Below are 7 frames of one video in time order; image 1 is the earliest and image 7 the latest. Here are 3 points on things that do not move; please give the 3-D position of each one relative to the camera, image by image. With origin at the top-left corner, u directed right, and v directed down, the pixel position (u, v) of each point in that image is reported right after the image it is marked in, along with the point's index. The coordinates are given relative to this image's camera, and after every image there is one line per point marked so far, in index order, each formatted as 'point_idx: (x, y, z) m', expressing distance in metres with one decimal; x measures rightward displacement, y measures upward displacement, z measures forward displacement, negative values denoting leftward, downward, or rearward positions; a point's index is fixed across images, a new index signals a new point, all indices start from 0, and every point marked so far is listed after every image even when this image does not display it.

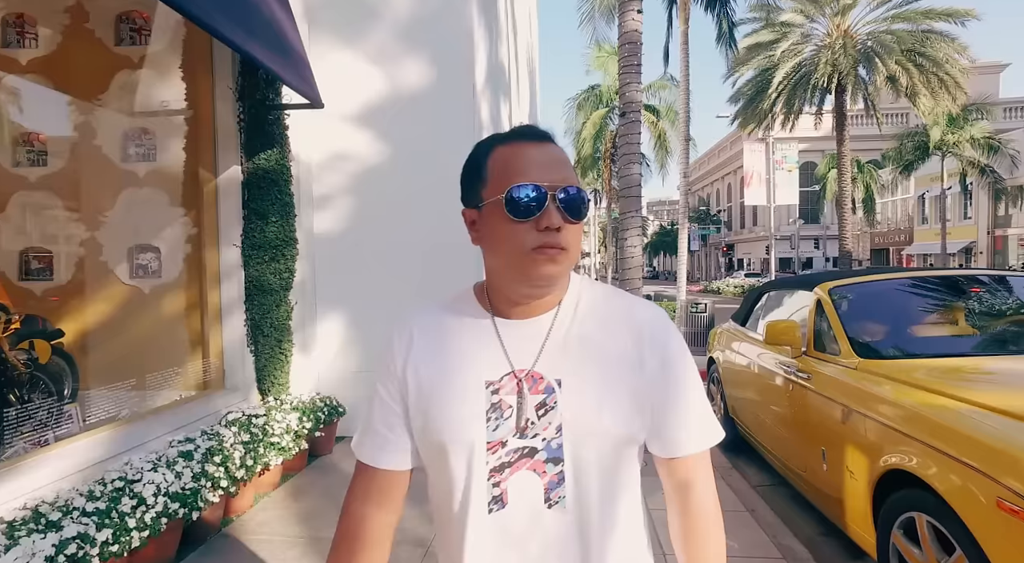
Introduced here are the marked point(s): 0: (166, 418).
0: (-2.6, -1.0, +4.3) m
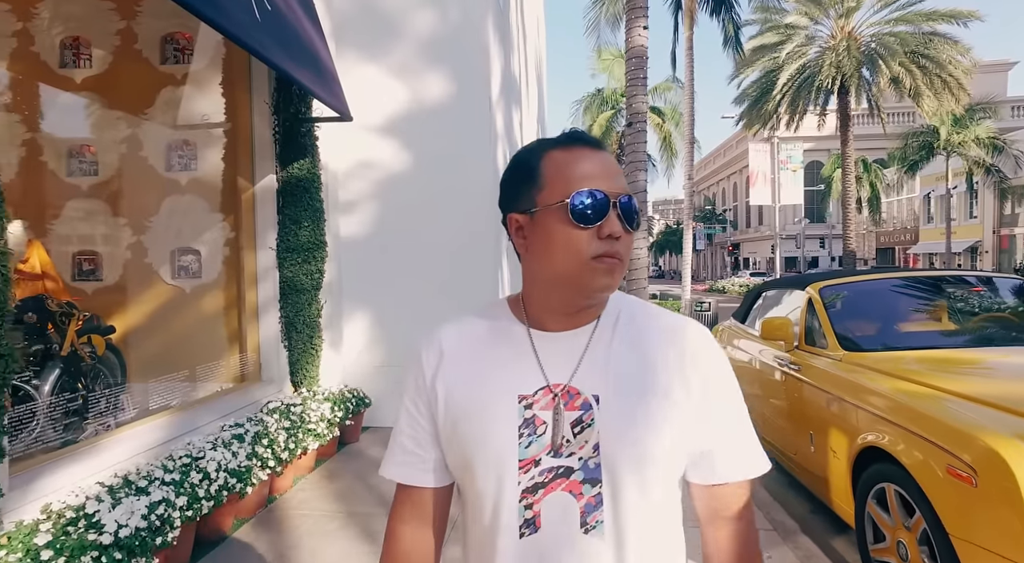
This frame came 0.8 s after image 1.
0: (-2.4, -1.0, +4.7) m
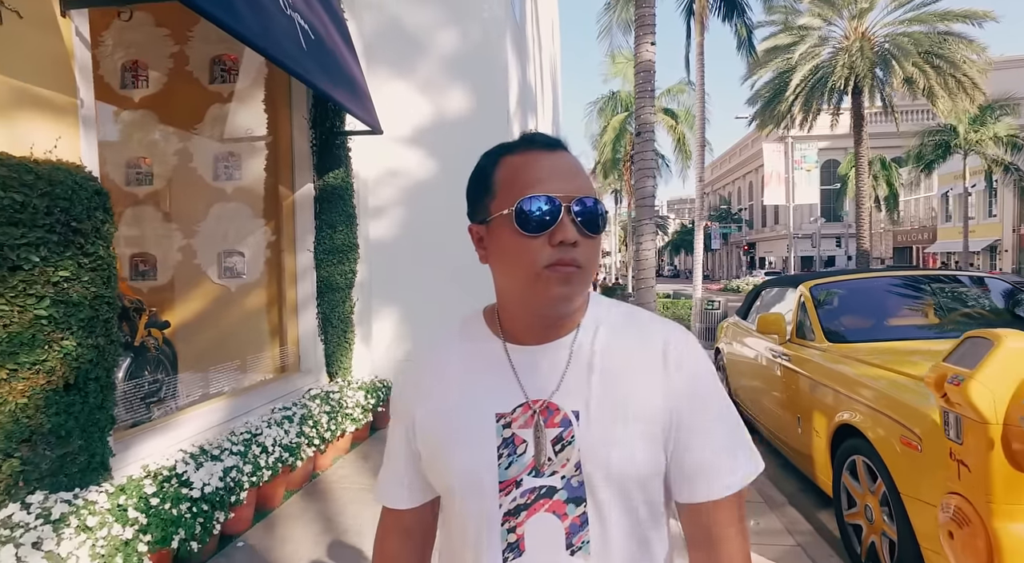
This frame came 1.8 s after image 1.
0: (-2.3, -1.0, +5.3) m
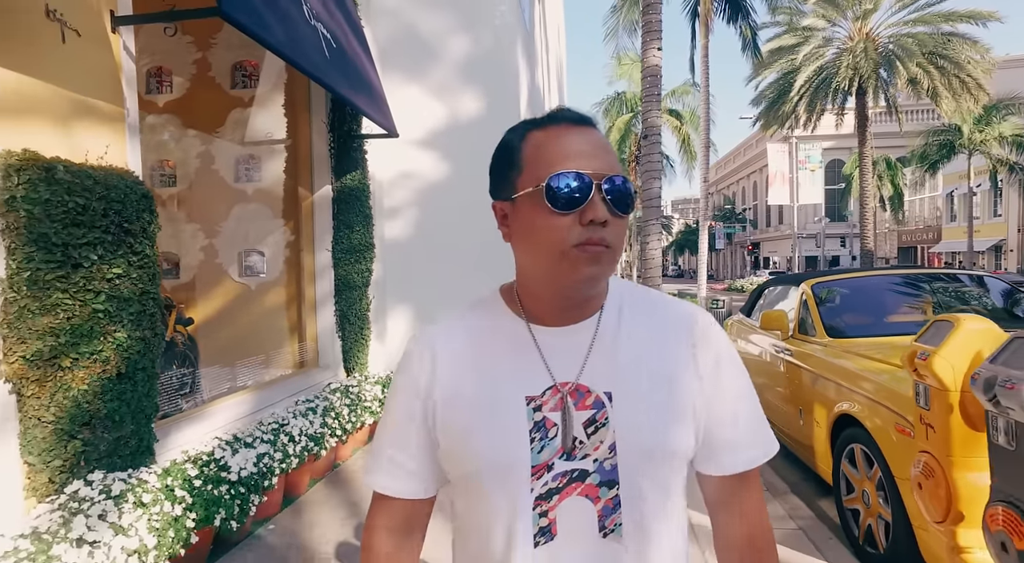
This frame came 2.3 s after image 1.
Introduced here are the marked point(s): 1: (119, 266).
0: (-2.2, -1.0, +5.5) m
1: (-2.0, +0.1, +2.9) m
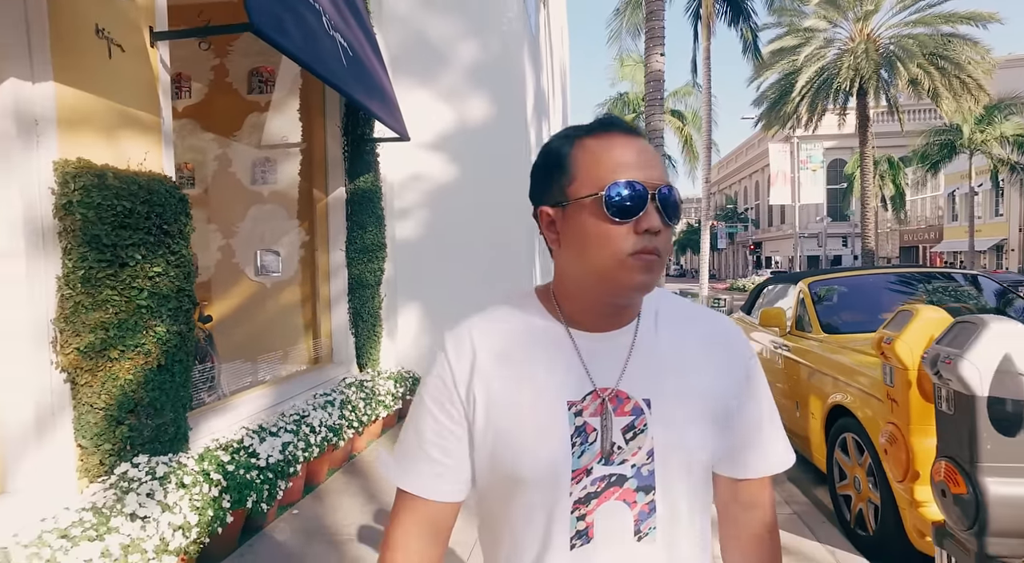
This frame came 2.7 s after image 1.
0: (-2.1, -1.0, +5.7) m
1: (-1.9, +0.1, +3.1) m
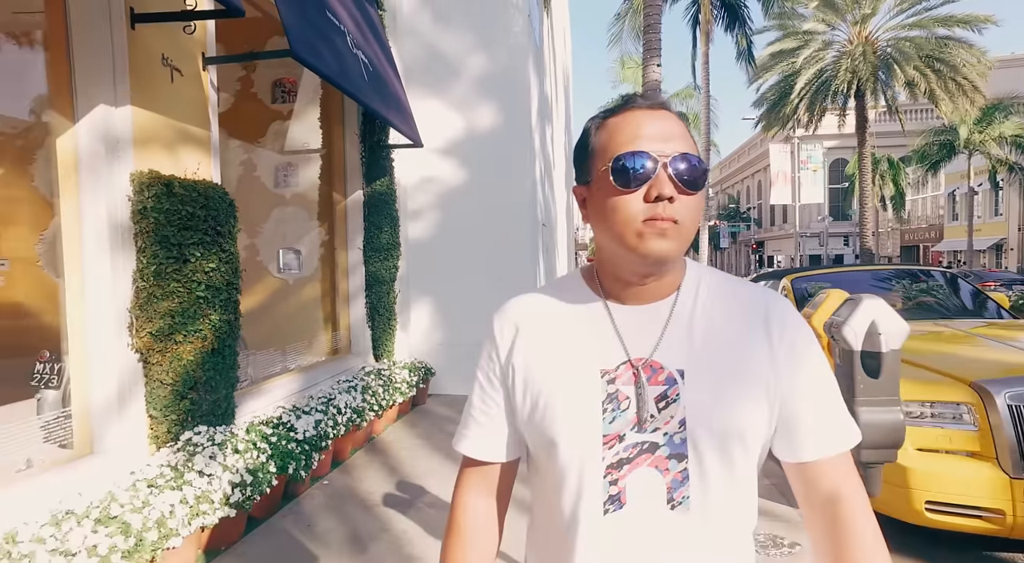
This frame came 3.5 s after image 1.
0: (-2.0, -0.9, +6.2) m
1: (-1.8, +0.1, +3.5) m
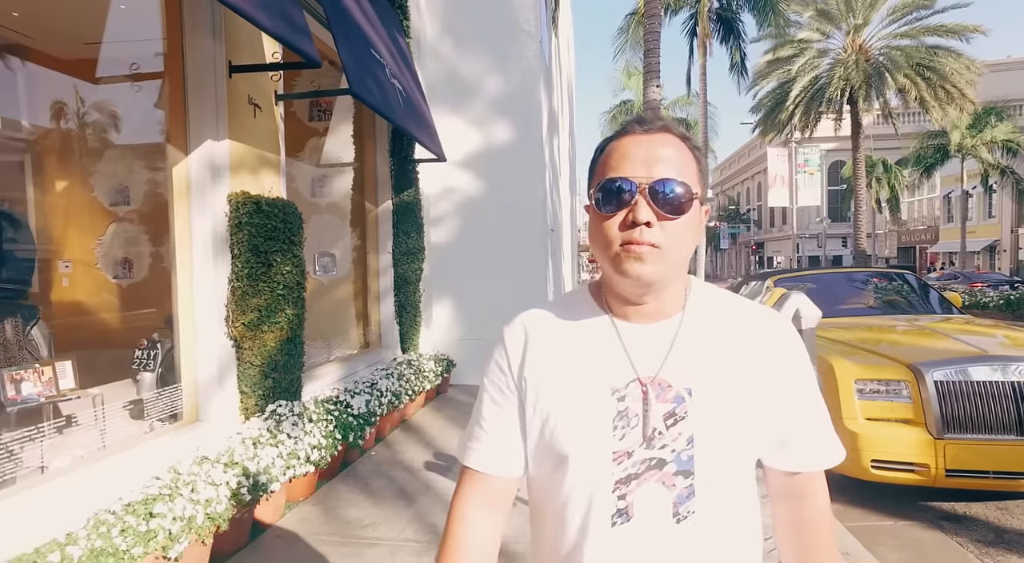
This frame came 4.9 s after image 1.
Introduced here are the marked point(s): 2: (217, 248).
0: (-1.8, -0.9, +6.9) m
1: (-1.7, +0.1, +4.3) m
2: (-2.0, +0.2, +3.9) m
